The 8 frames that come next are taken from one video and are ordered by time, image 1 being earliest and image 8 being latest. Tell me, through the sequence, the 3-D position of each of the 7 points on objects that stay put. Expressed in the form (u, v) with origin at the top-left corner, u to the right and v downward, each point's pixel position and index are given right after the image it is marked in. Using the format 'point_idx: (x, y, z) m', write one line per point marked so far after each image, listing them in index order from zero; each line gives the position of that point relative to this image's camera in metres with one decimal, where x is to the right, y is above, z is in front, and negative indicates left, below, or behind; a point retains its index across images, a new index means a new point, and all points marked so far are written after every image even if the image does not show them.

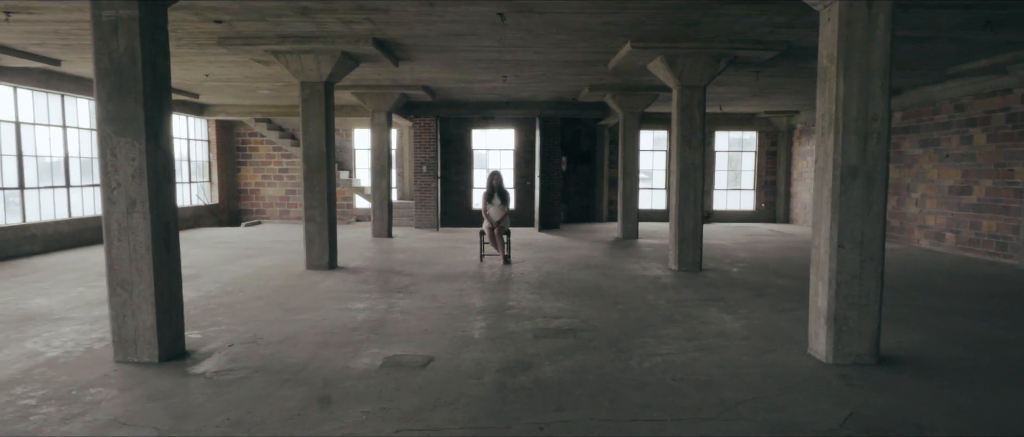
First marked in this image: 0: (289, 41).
0: (-2.8, +2.2, +7.8) m
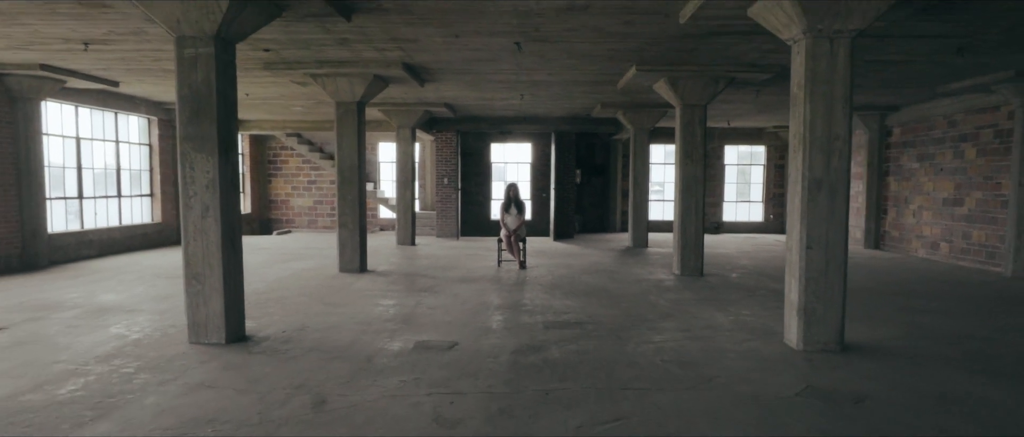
0: (-2.6, +2.1, +8.7) m
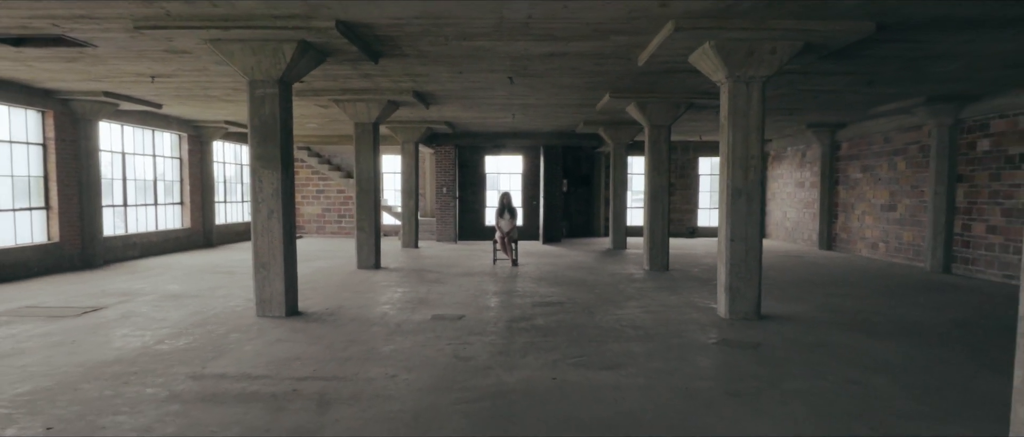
0: (-2.7, +2.1, +10.3) m
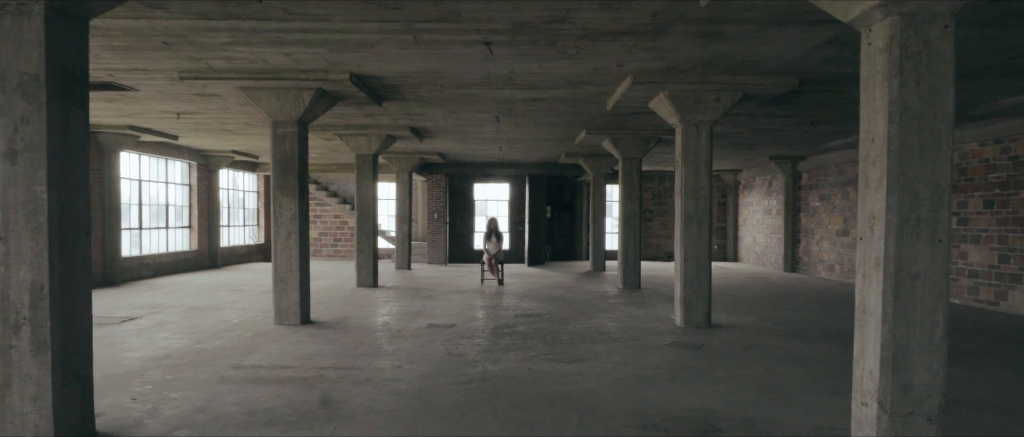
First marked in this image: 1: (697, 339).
0: (-2.9, +1.6, +11.5) m
1: (+2.1, -1.4, +7.2) m
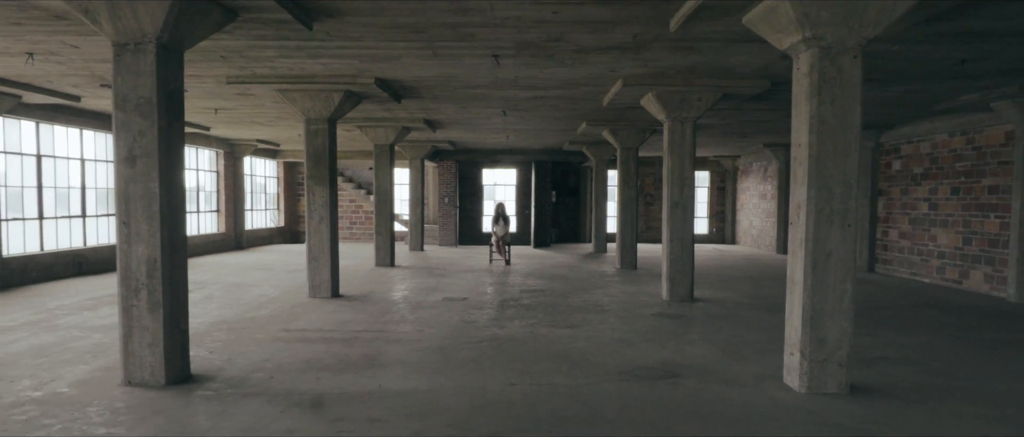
0: (-2.8, +1.9, +12.5) m
1: (+2.2, -1.2, +8.3) m
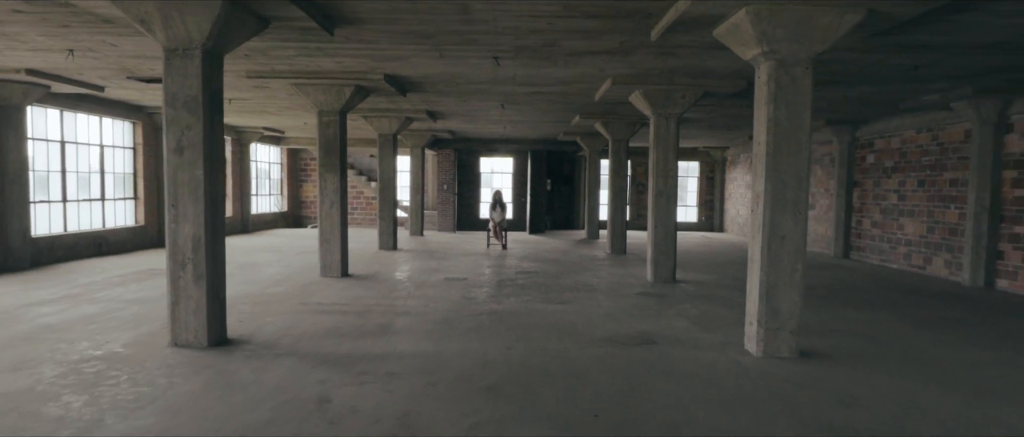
0: (-2.8, +2.2, +13.2) m
1: (+2.1, -1.0, +9.1) m
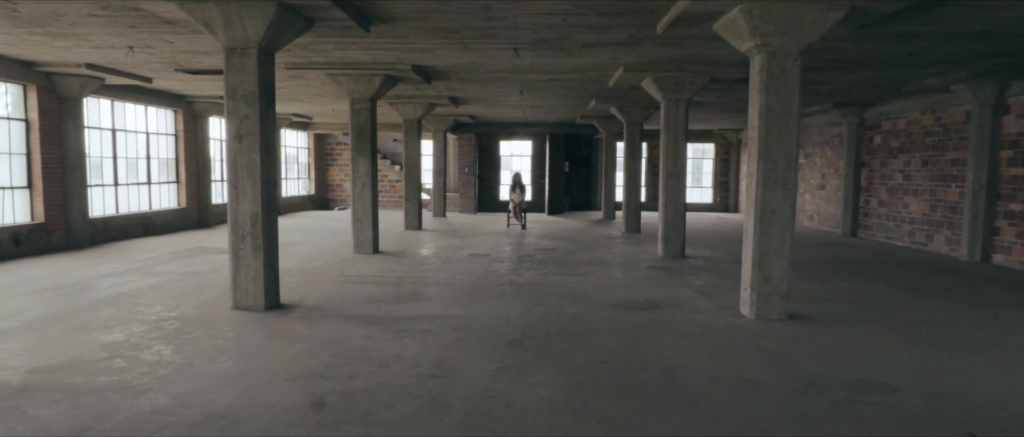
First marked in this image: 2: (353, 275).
0: (-2.4, +2.7, +13.9) m
1: (+2.4, -0.7, +9.7) m
2: (-2.2, -0.8, +8.5) m
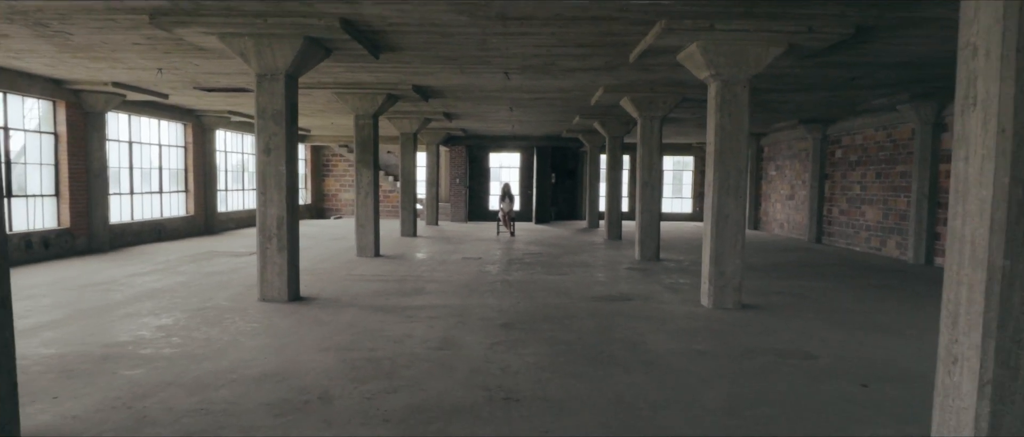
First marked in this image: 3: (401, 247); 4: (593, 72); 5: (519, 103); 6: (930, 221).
0: (-2.7, +2.5, +14.8) m
1: (+2.3, -0.8, +10.7) m
2: (-2.3, -0.8, +9.4) m
3: (-2.4, -0.6, +13.6) m
4: (+1.2, +2.1, +9.1) m
5: (+0.1, +2.4, +13.0) m
6: (+7.5, 0.0, +11.3) m
